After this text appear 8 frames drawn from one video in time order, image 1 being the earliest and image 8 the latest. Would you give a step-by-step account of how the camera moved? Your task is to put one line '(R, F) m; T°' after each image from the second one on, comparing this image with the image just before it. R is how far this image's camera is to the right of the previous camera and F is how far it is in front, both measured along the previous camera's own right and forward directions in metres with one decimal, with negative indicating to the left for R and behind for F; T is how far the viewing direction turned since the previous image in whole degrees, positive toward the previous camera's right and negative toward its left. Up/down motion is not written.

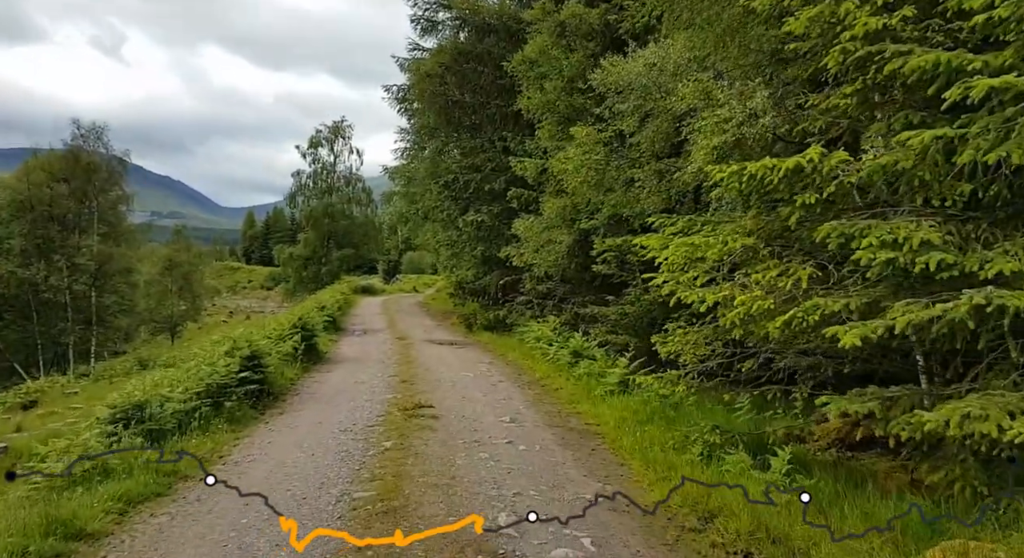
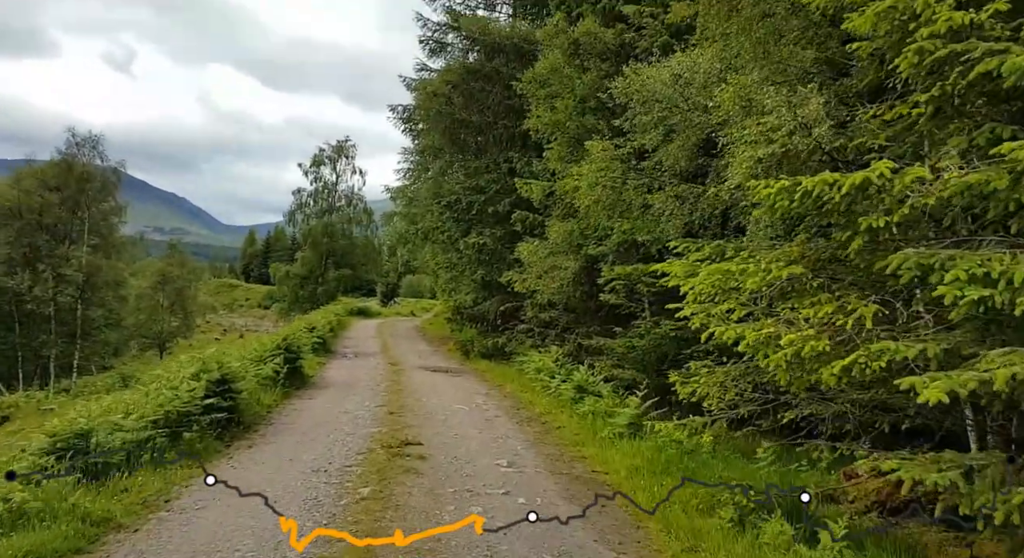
(0.0, +1.0) m; 0°
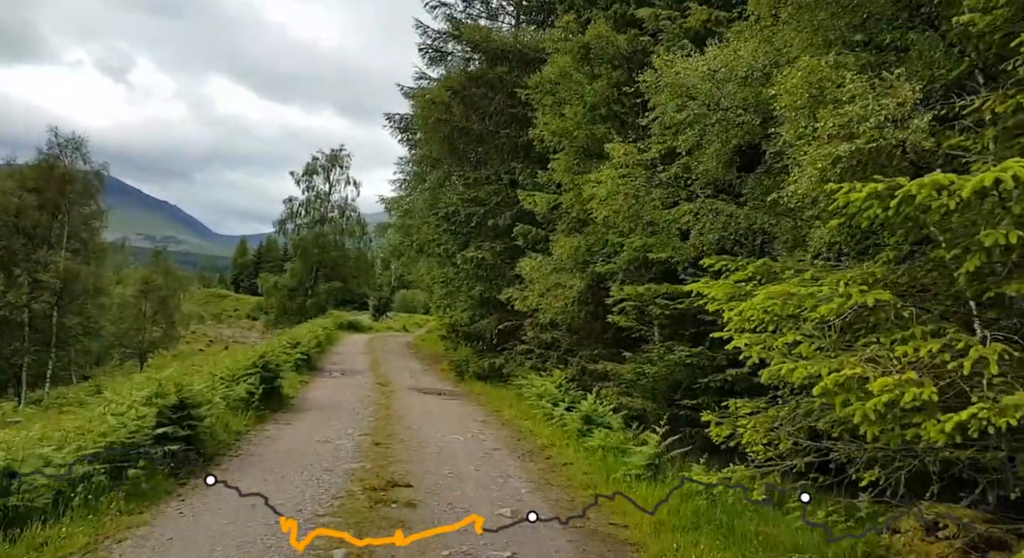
(-0.1, +1.2) m; +1°
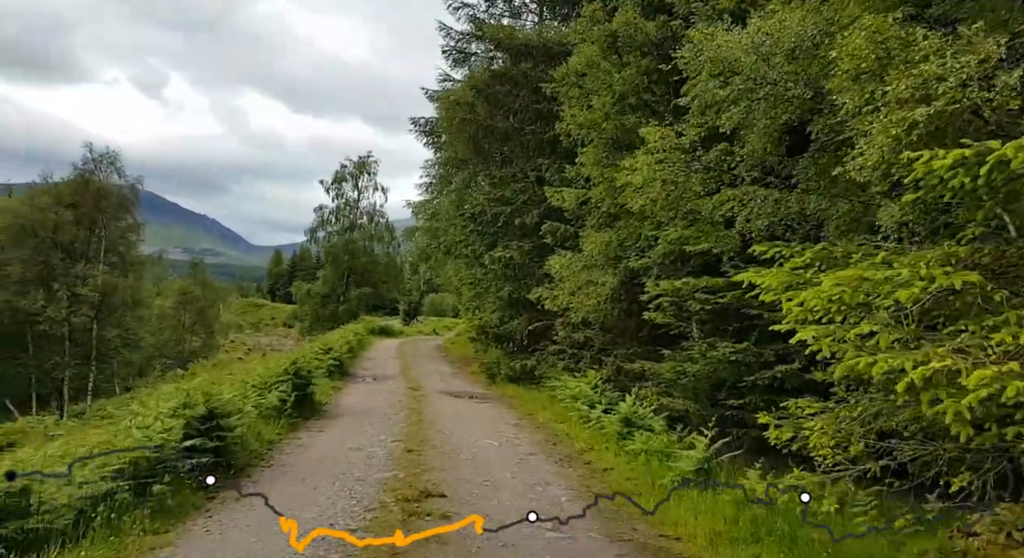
(0.0, +0.4) m; -2°
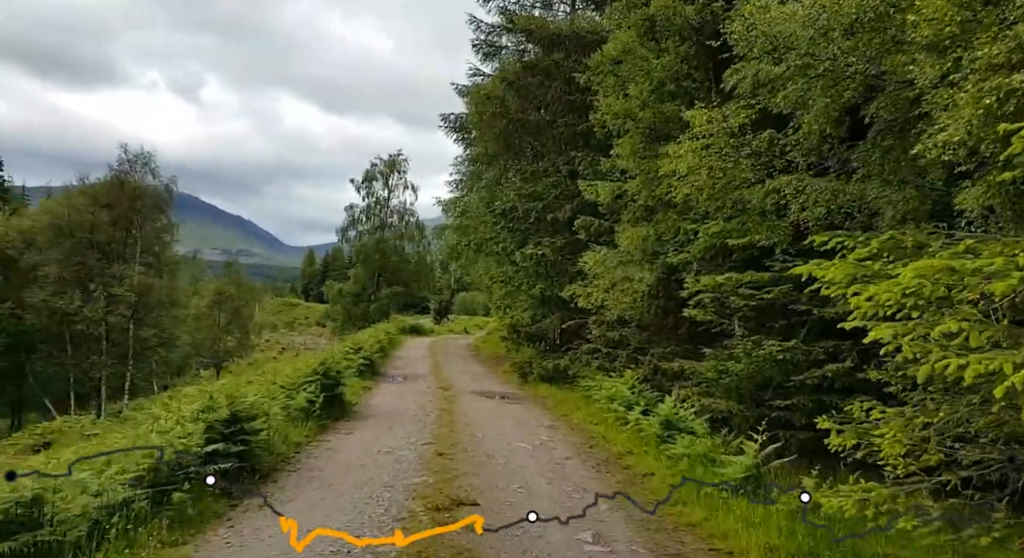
(0.0, +0.4) m; -2°
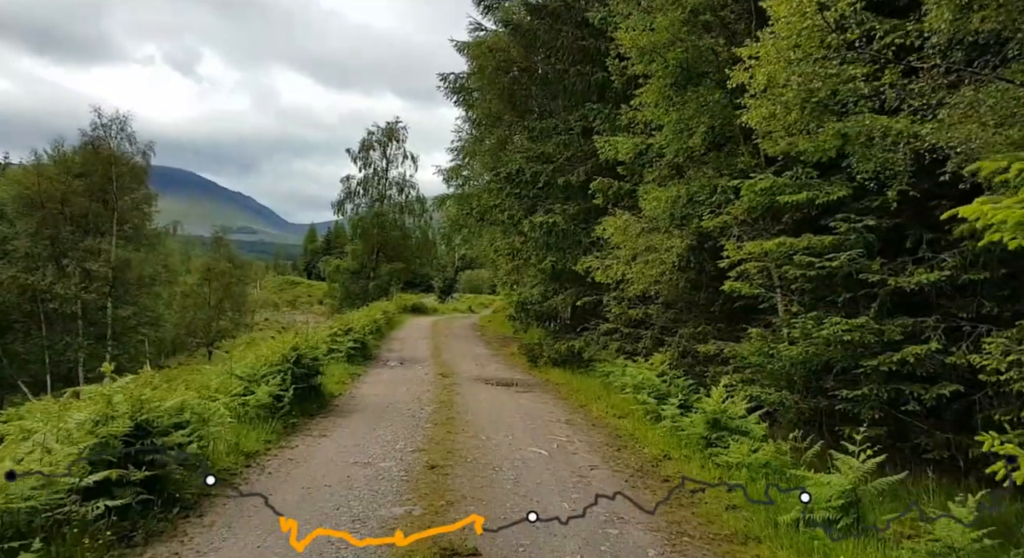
(-0.1, +2.2) m; 0°
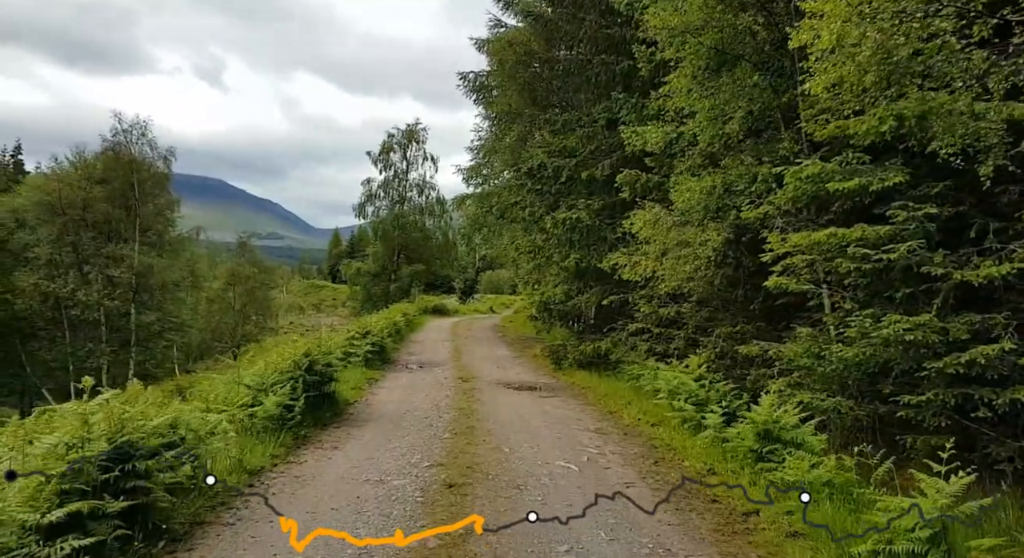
(0.0, +0.8) m; -2°
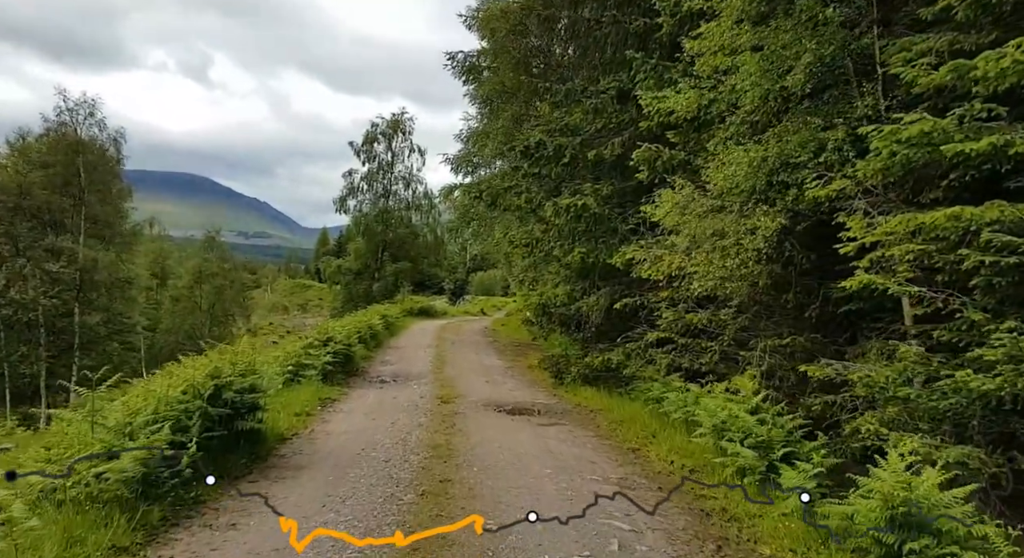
(0.0, +2.9) m; +1°
